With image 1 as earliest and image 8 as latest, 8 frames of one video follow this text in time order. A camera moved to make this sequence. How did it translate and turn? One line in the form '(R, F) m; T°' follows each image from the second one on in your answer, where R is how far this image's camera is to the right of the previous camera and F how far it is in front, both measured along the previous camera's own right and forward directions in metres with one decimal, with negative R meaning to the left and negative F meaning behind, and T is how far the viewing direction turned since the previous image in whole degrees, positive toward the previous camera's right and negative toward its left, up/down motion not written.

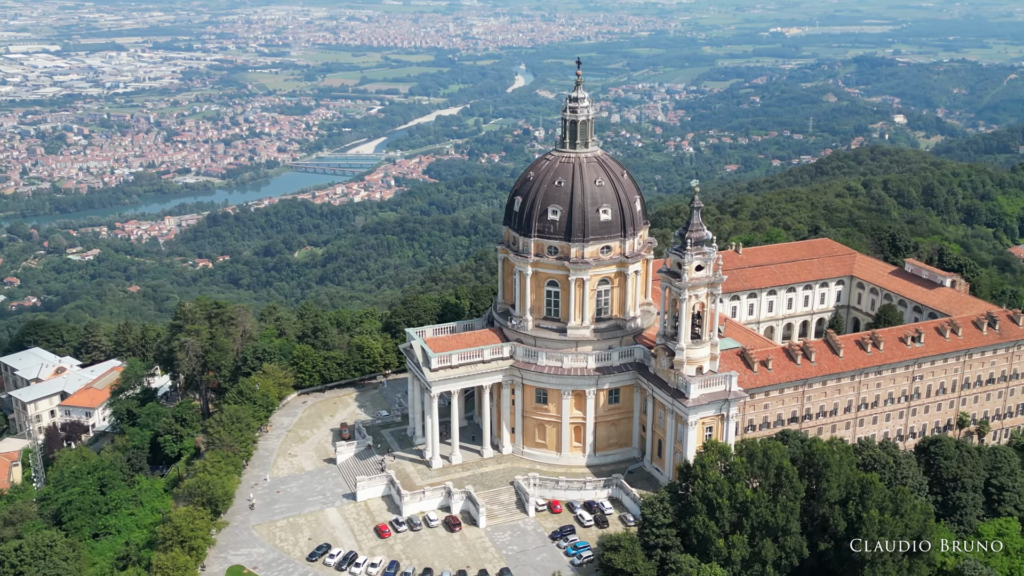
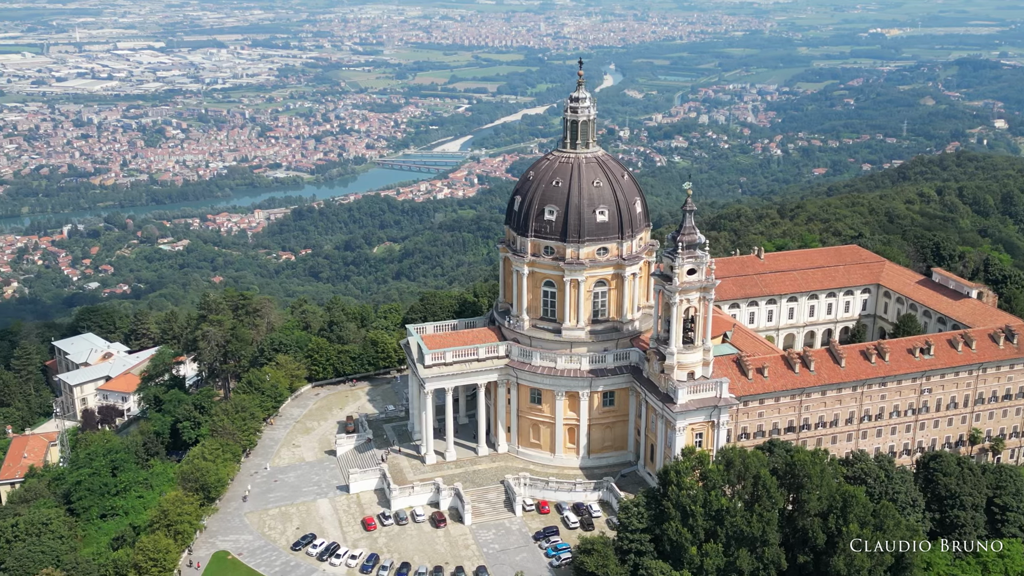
(+5.9, +0.2) m; -5°
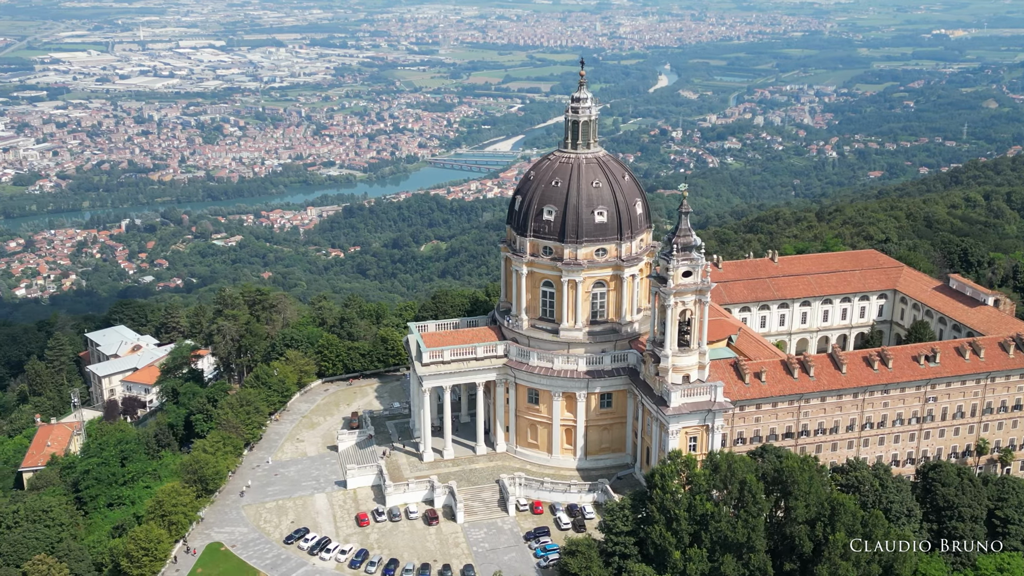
(+3.6, 0.0) m; -3°
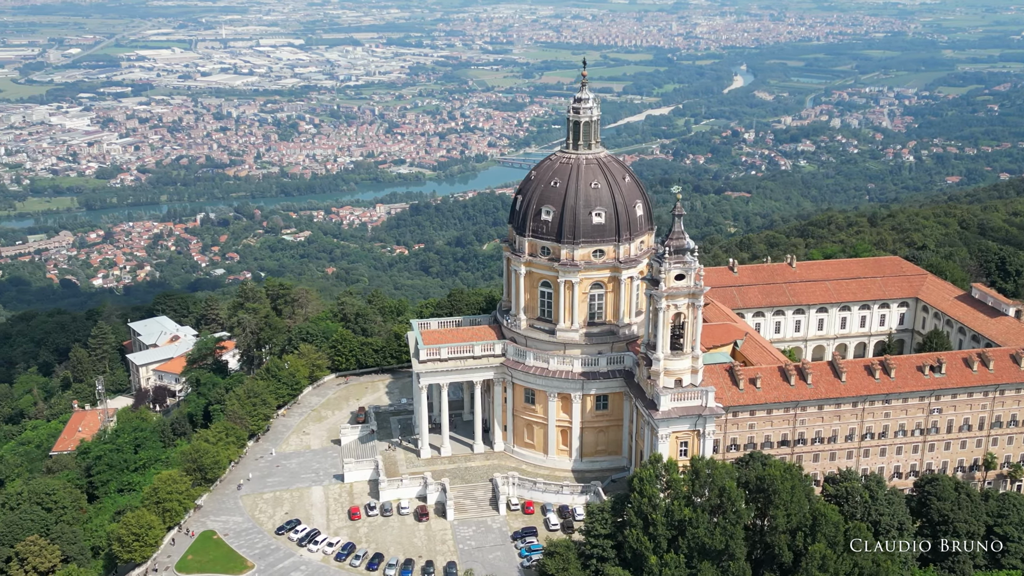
(+4.8, +0.1) m; -4°
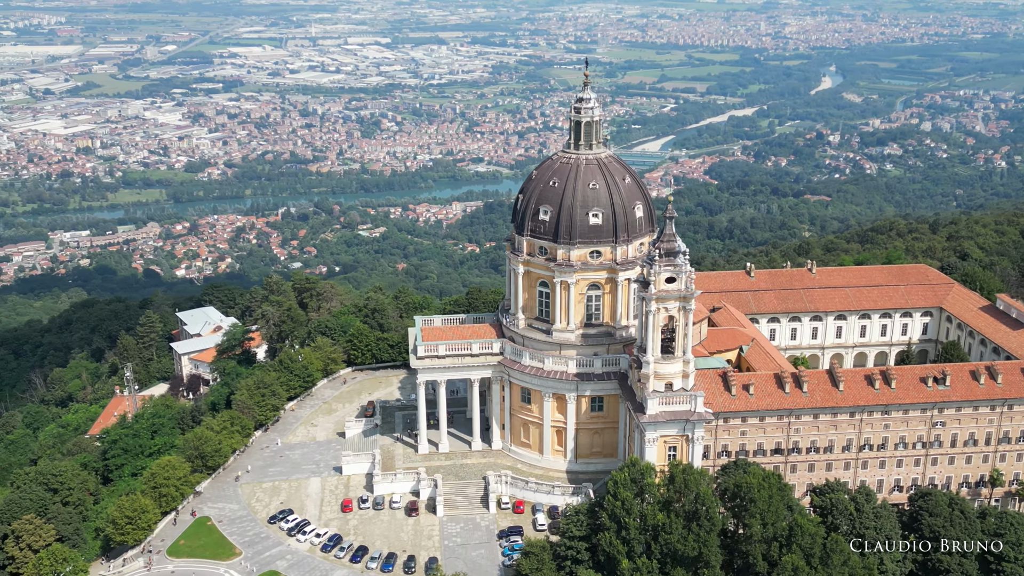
(+5.4, +0.1) m; -4°
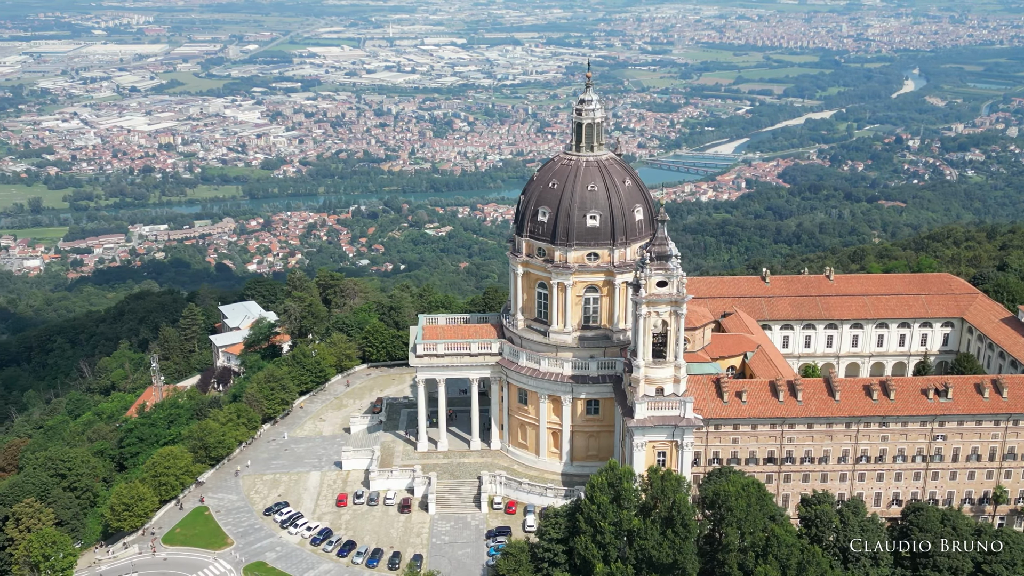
(+4.8, +0.1) m; -4°
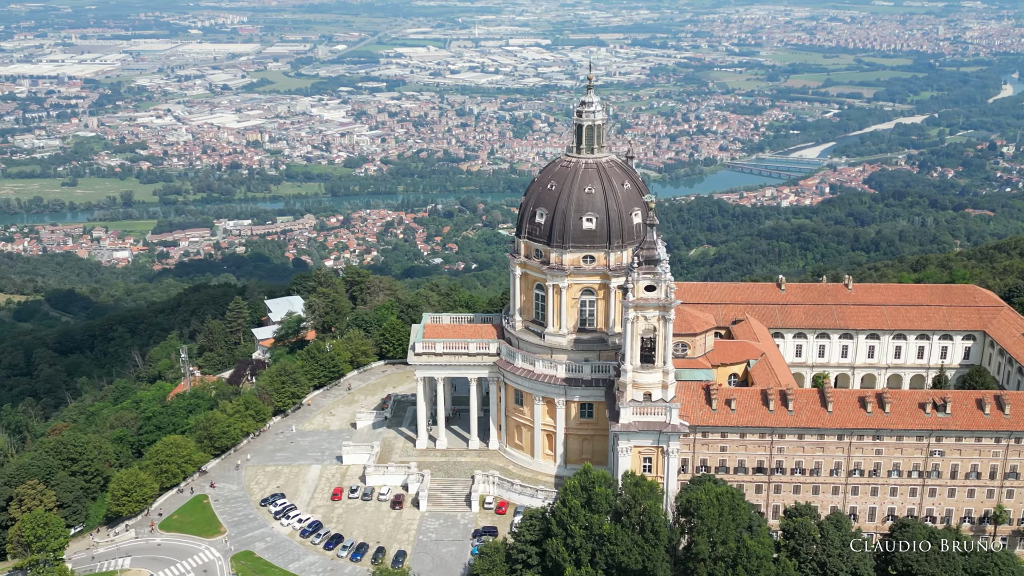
(+5.4, +0.1) m; -4°
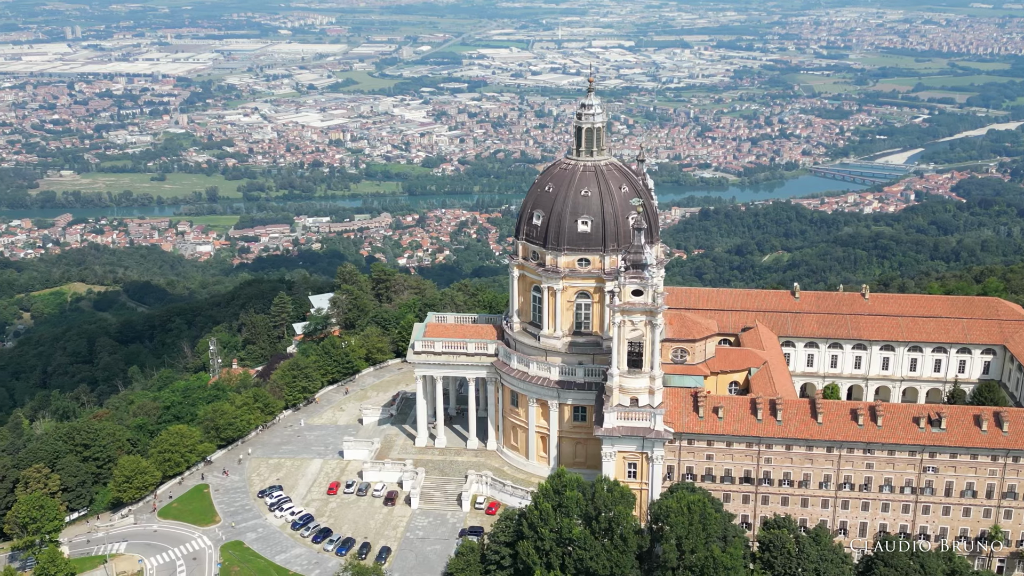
(+5.3, +0.1) m; -4°
